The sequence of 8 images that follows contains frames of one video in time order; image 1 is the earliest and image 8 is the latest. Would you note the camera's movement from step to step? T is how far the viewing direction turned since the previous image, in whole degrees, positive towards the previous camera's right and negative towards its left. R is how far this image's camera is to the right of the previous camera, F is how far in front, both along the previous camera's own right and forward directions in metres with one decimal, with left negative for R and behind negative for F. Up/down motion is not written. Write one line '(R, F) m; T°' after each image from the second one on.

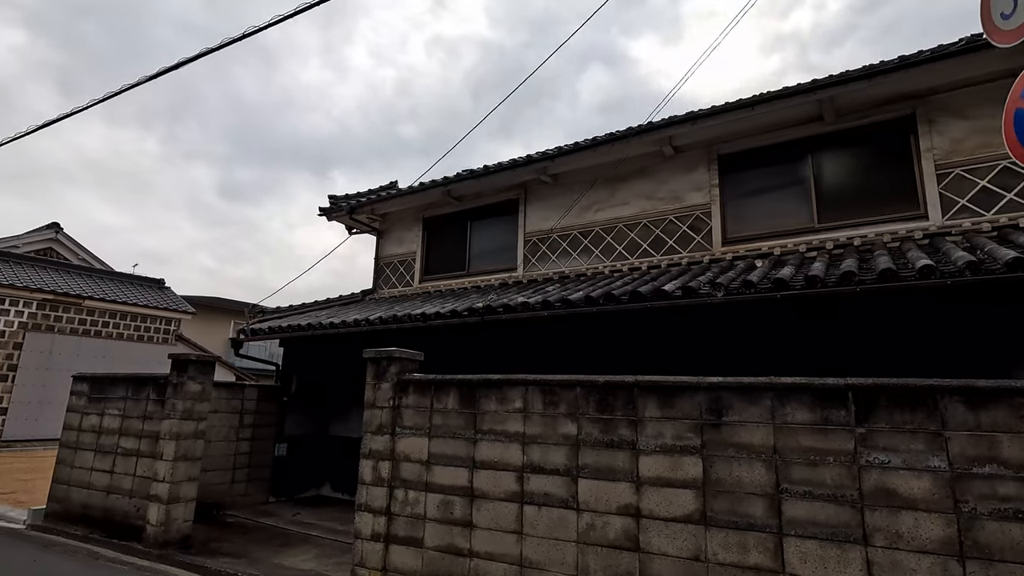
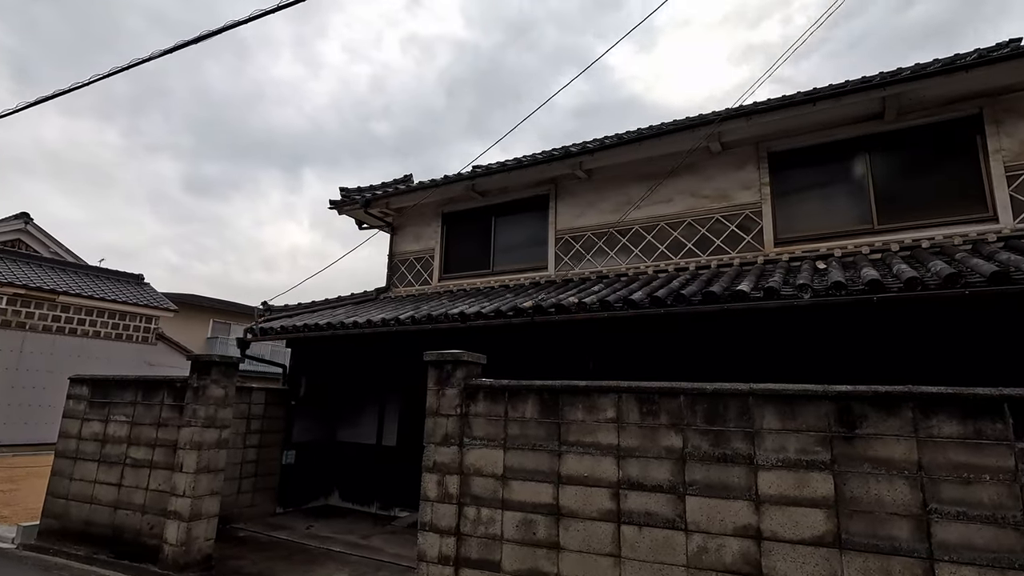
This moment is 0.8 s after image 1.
(-0.7, +0.3) m; +3°
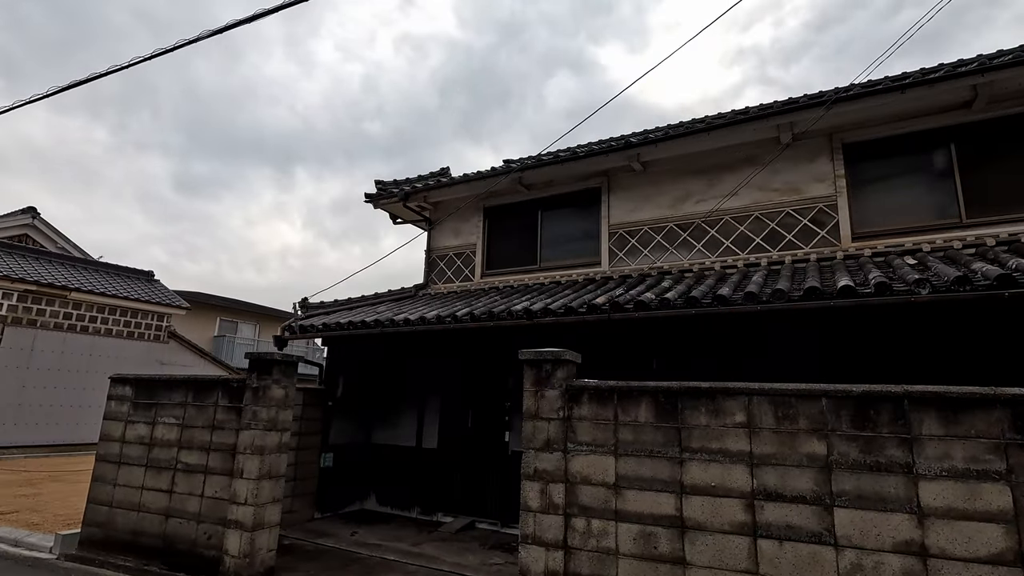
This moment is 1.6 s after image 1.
(-0.7, +0.3) m; +1°
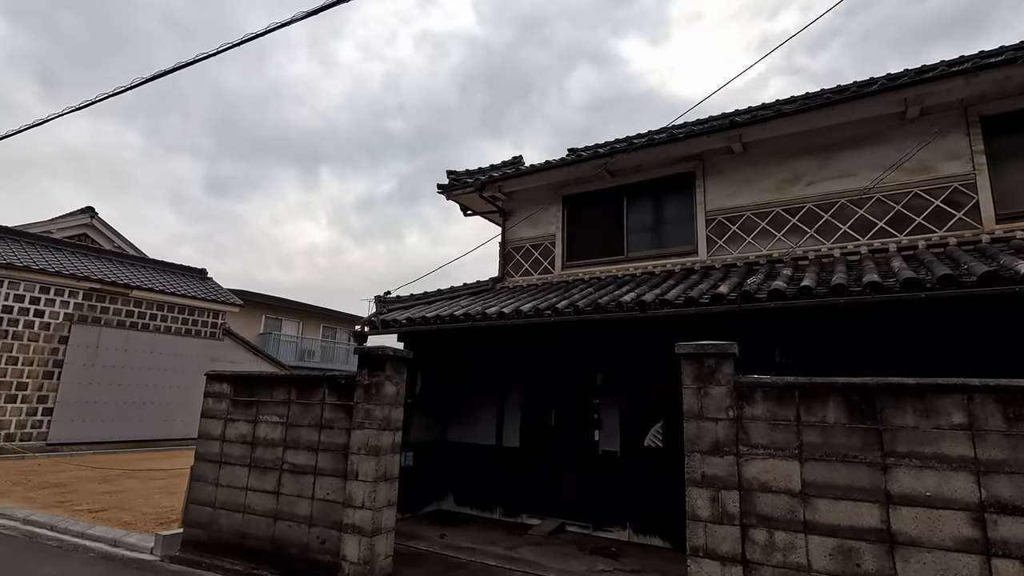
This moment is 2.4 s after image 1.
(-0.8, +0.3) m; -3°
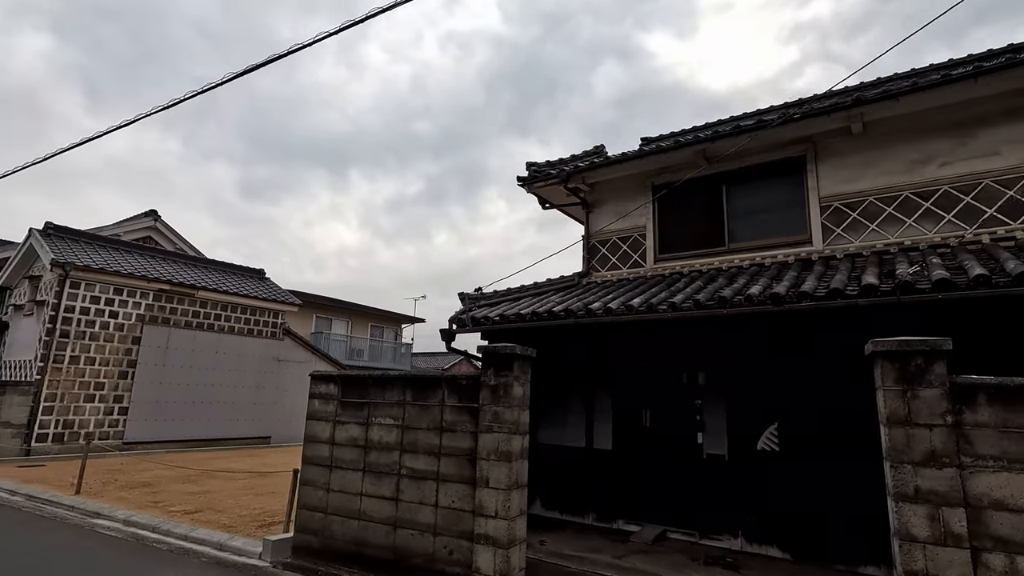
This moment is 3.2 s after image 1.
(-0.8, +0.3) m; -3°
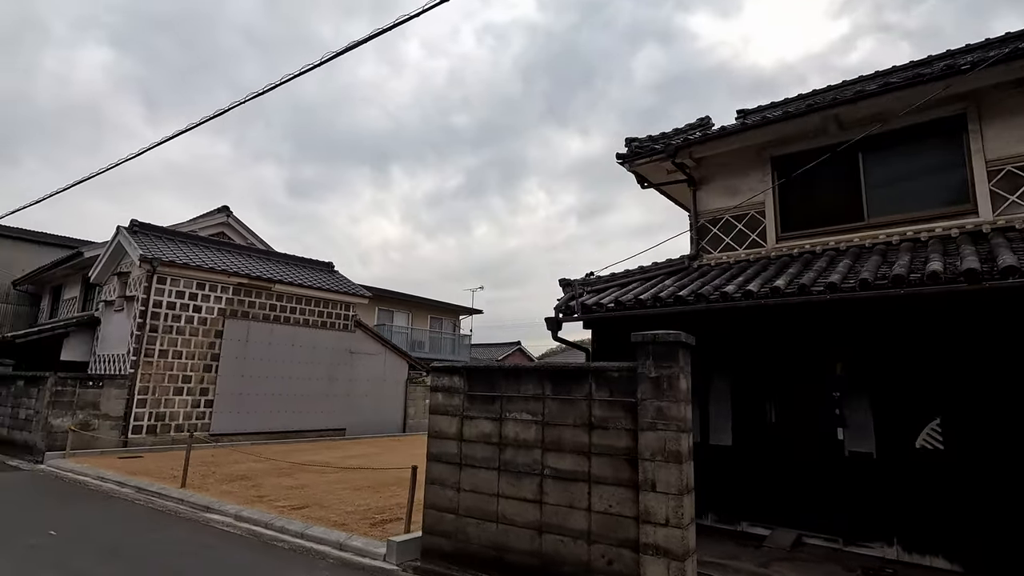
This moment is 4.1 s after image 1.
(-0.8, +0.4) m; -4°
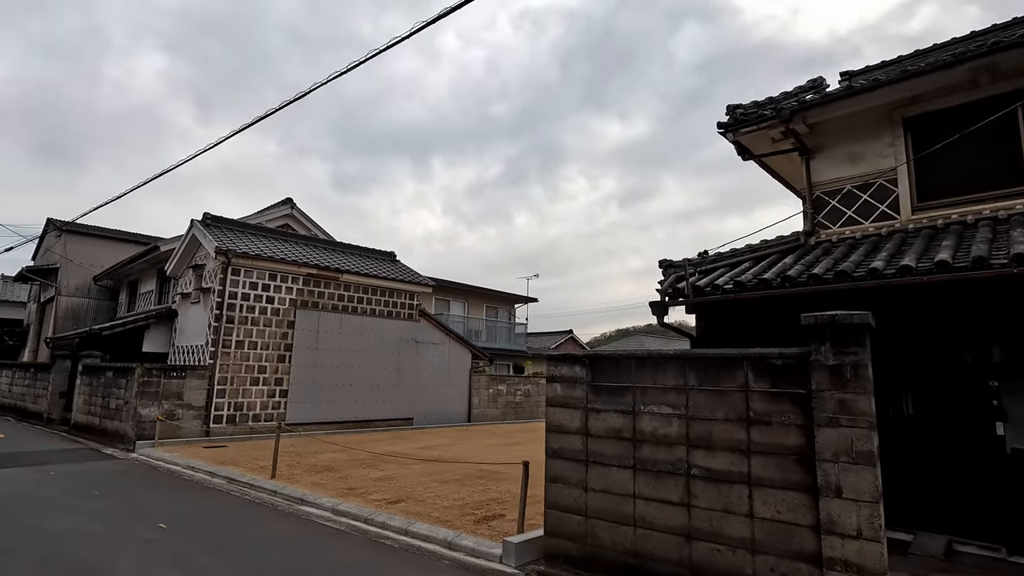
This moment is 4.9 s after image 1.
(-0.6, +0.4) m; -4°
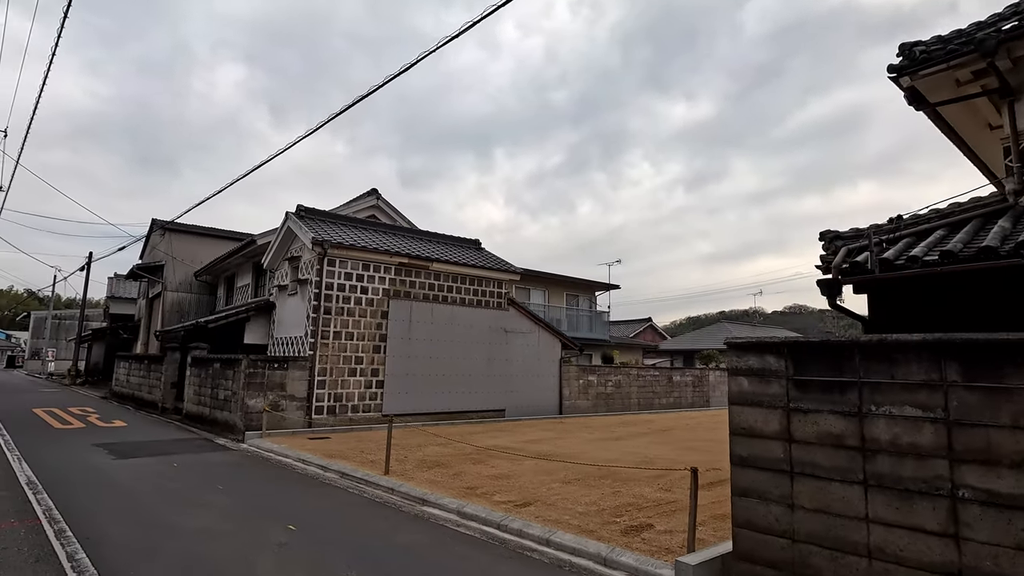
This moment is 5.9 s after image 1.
(-0.7, +0.6) m; -7°
